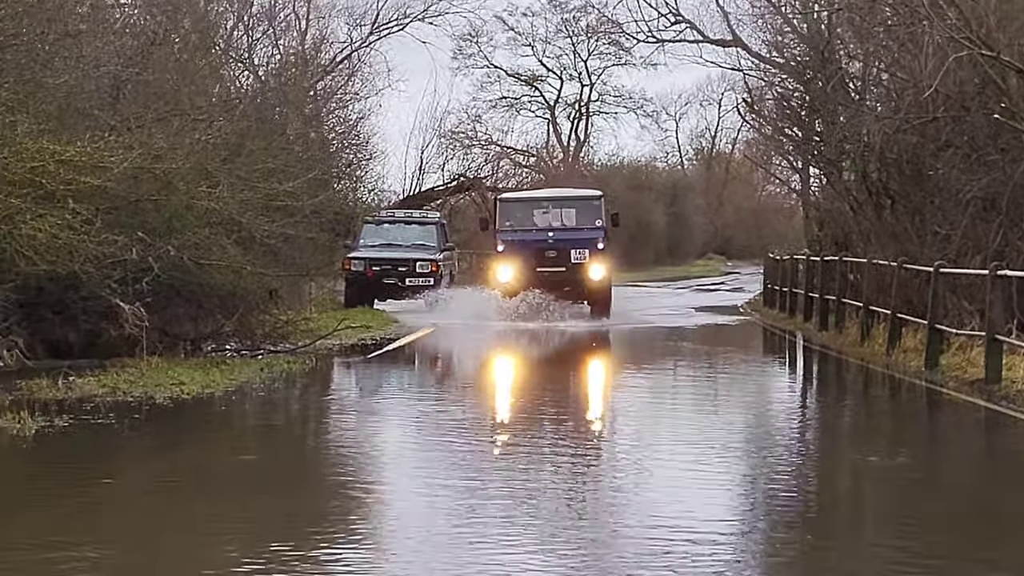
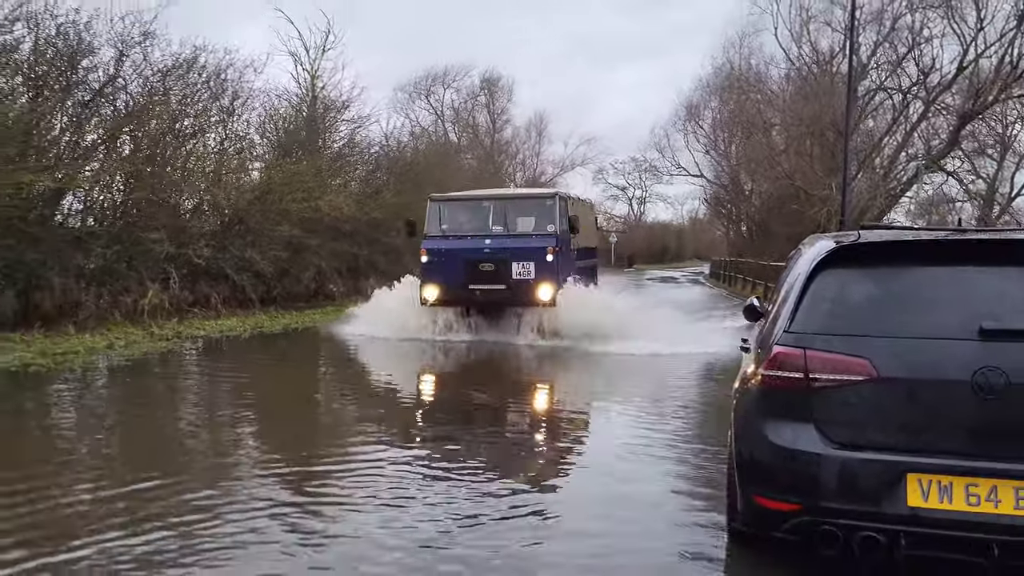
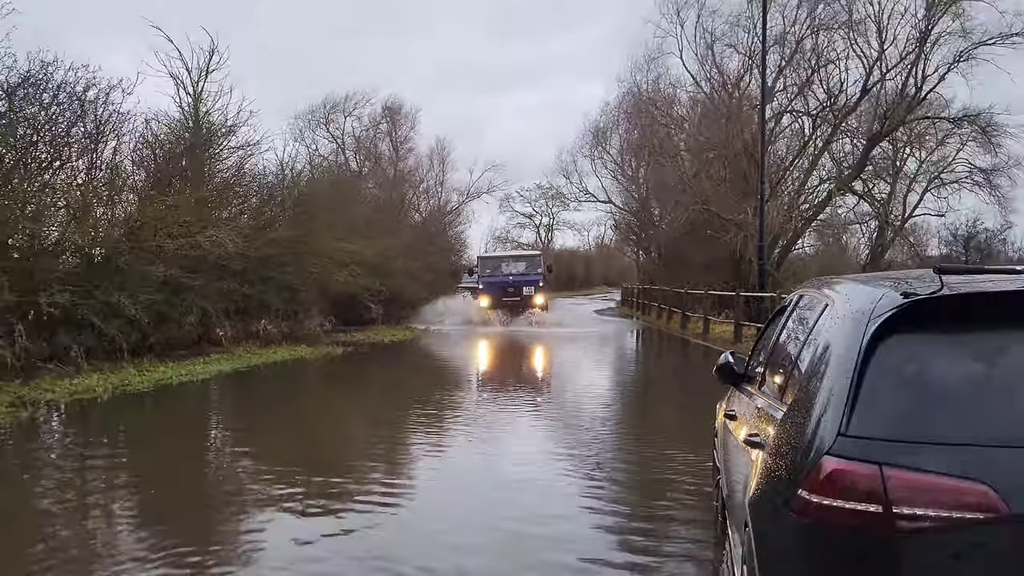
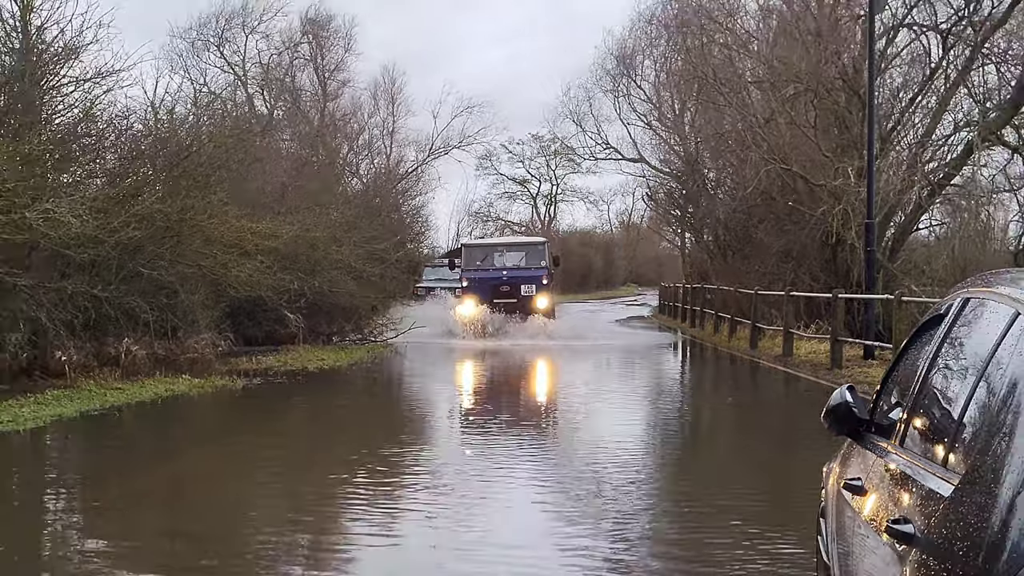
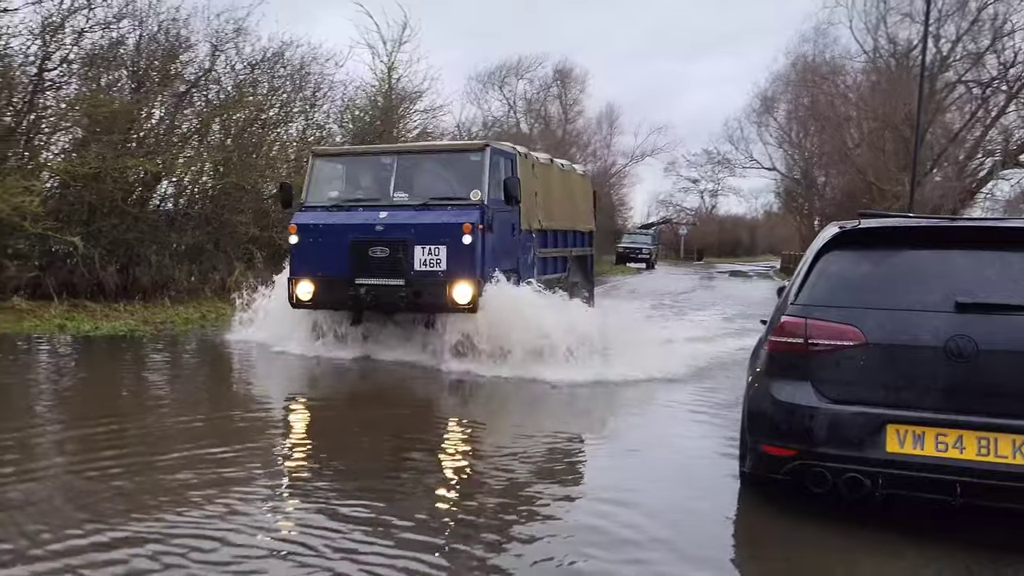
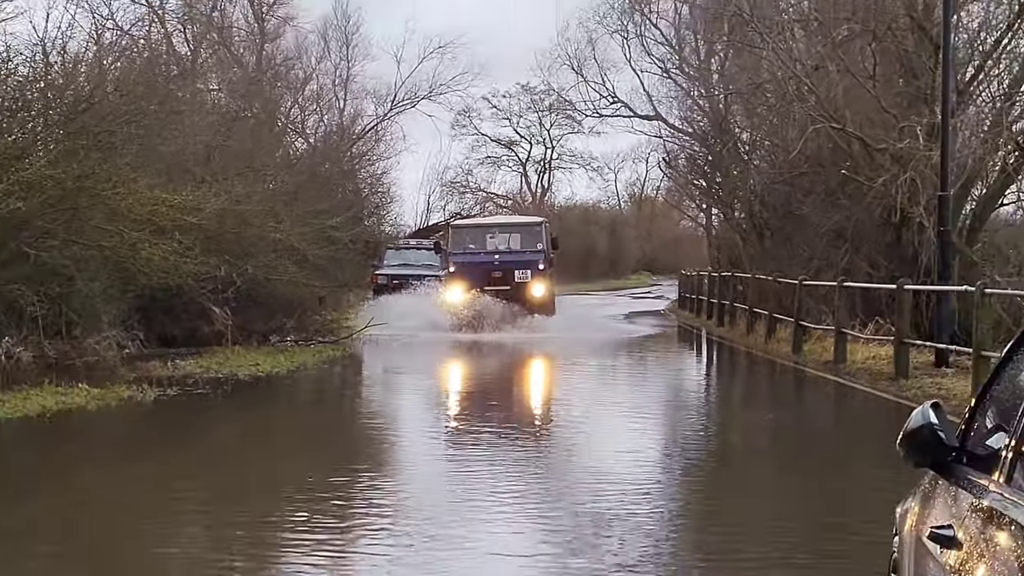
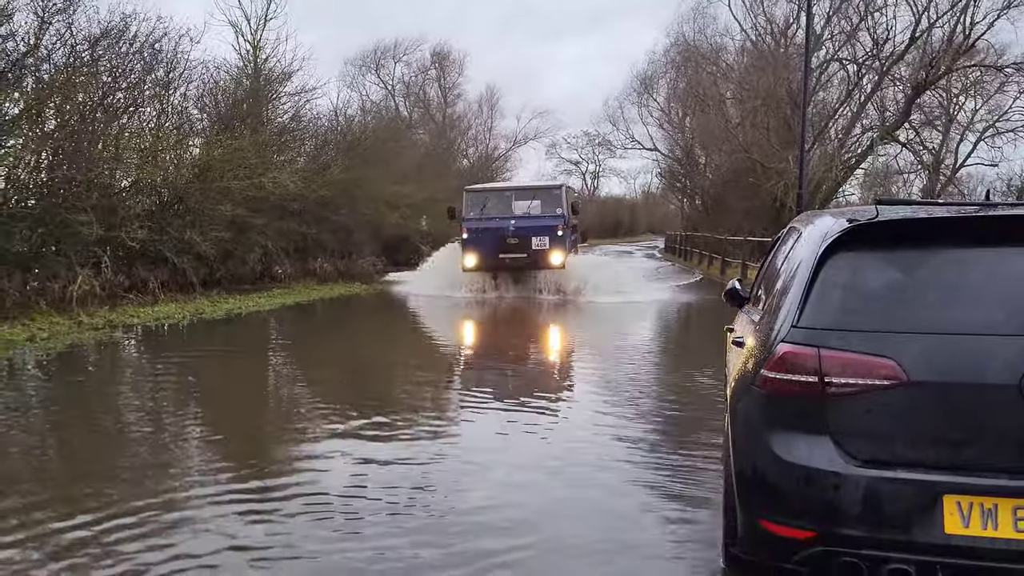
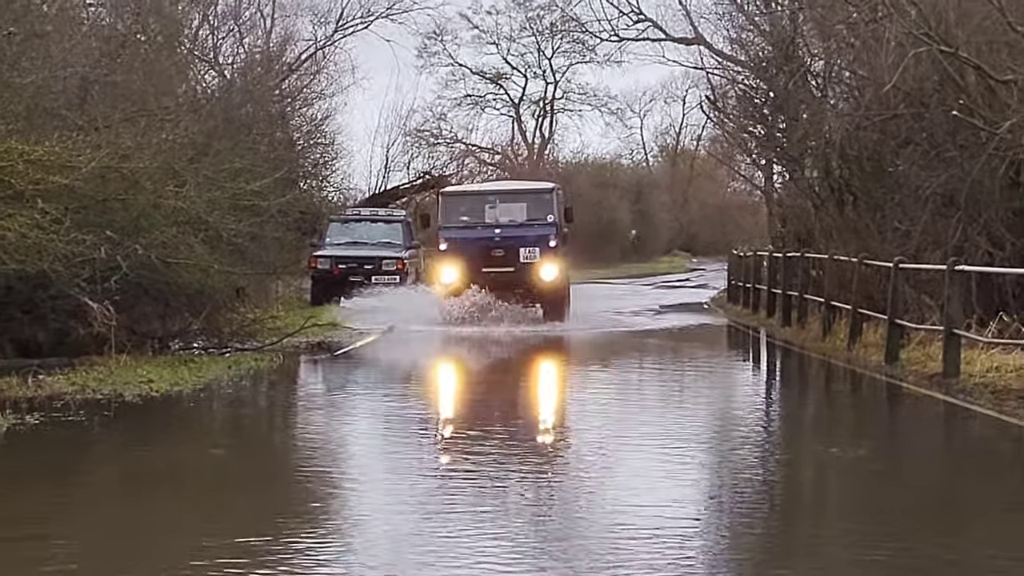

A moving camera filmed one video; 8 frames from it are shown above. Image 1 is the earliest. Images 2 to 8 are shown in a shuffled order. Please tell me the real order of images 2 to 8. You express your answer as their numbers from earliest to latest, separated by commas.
8, 6, 4, 3, 7, 2, 5
